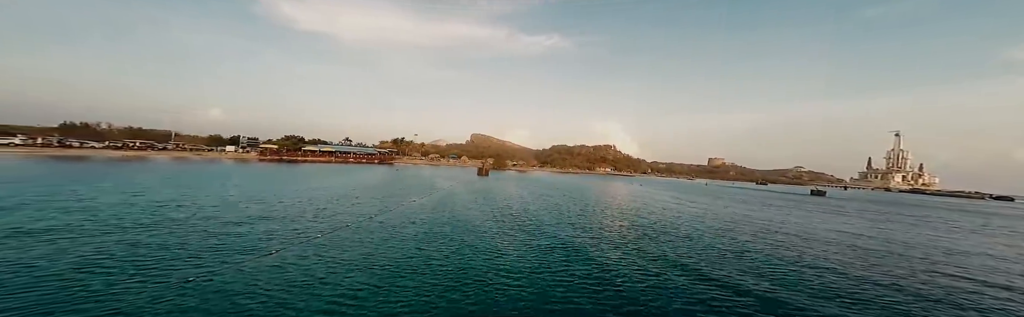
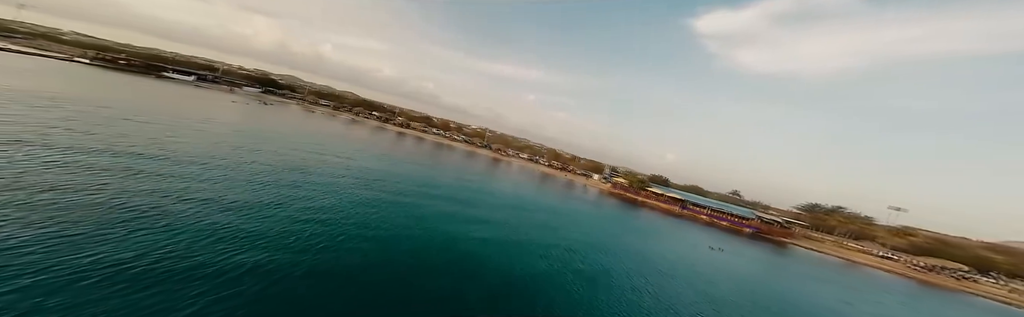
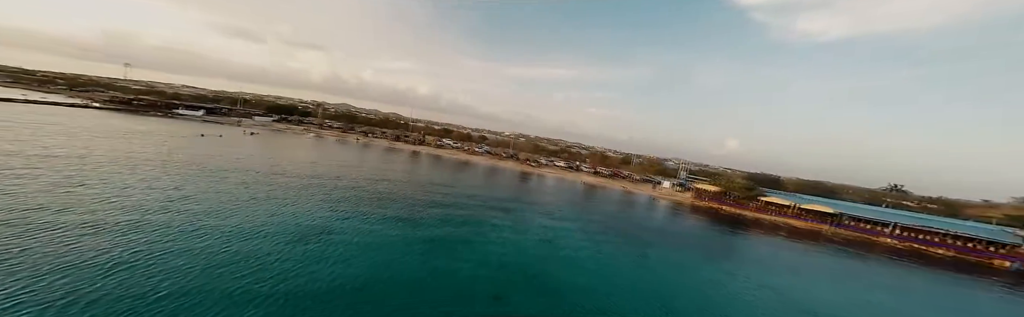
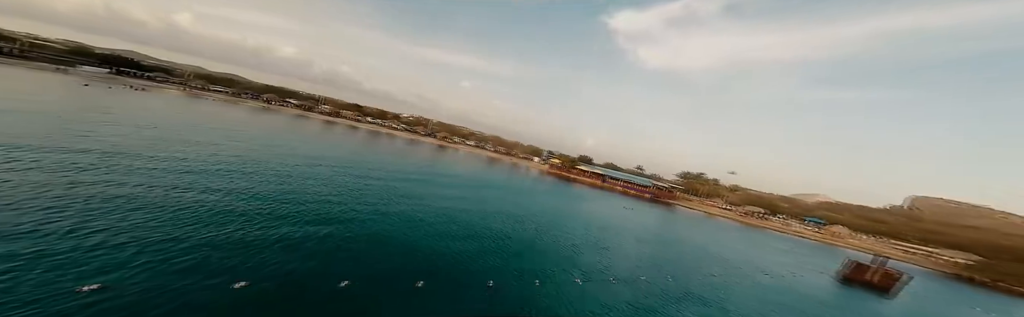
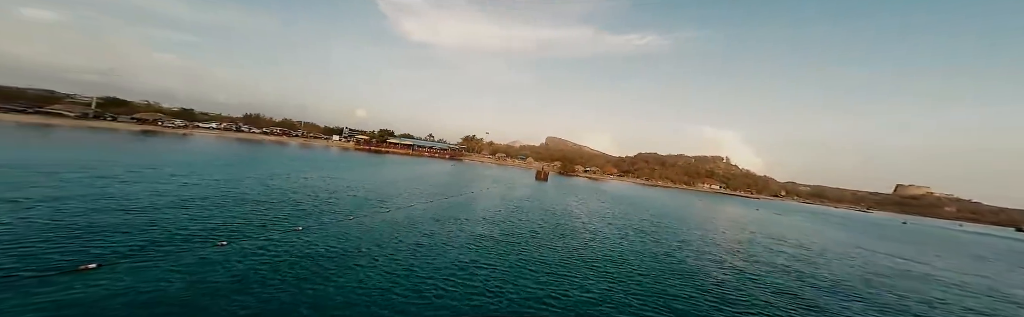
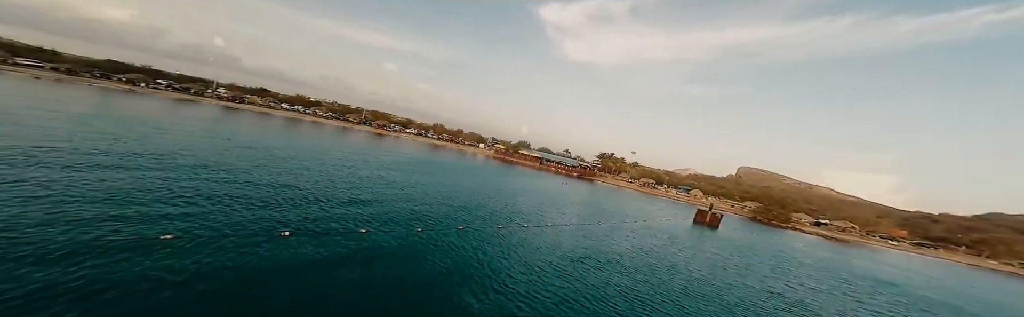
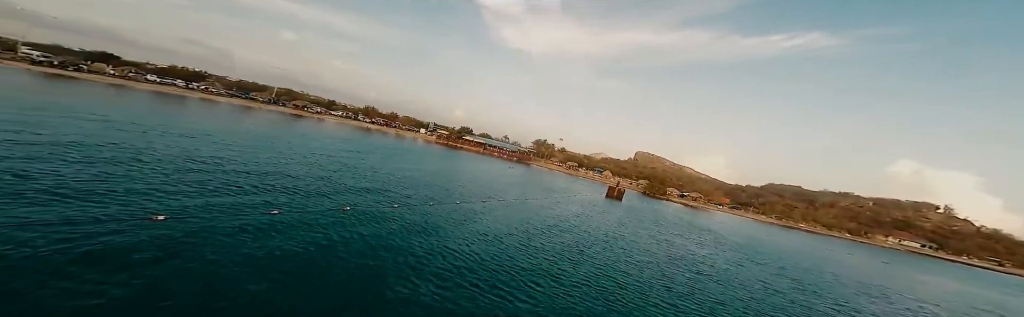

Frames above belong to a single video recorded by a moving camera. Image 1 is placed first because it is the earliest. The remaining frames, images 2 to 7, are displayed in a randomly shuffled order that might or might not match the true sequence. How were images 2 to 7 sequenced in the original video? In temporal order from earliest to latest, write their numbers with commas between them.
5, 7, 6, 4, 2, 3
